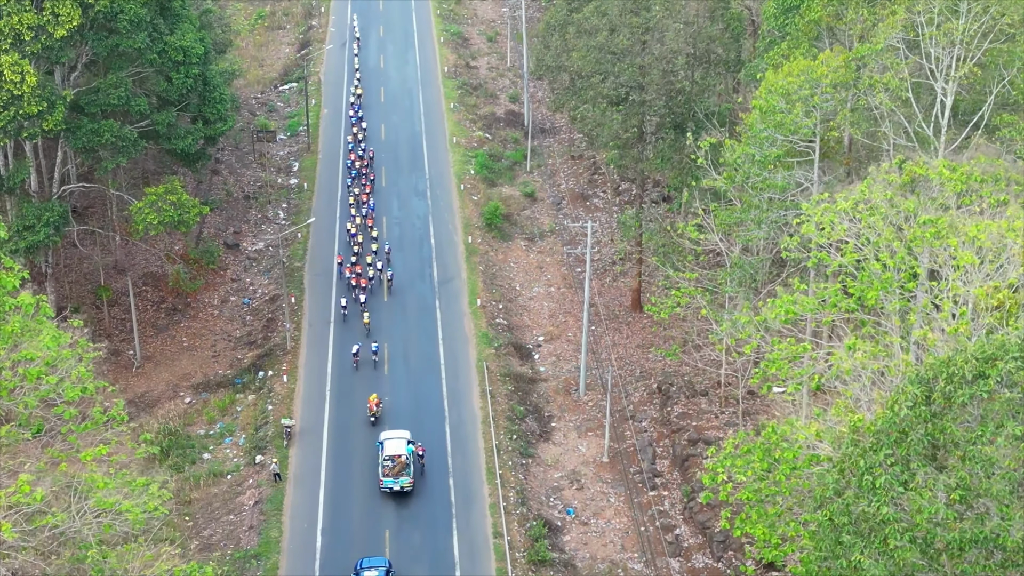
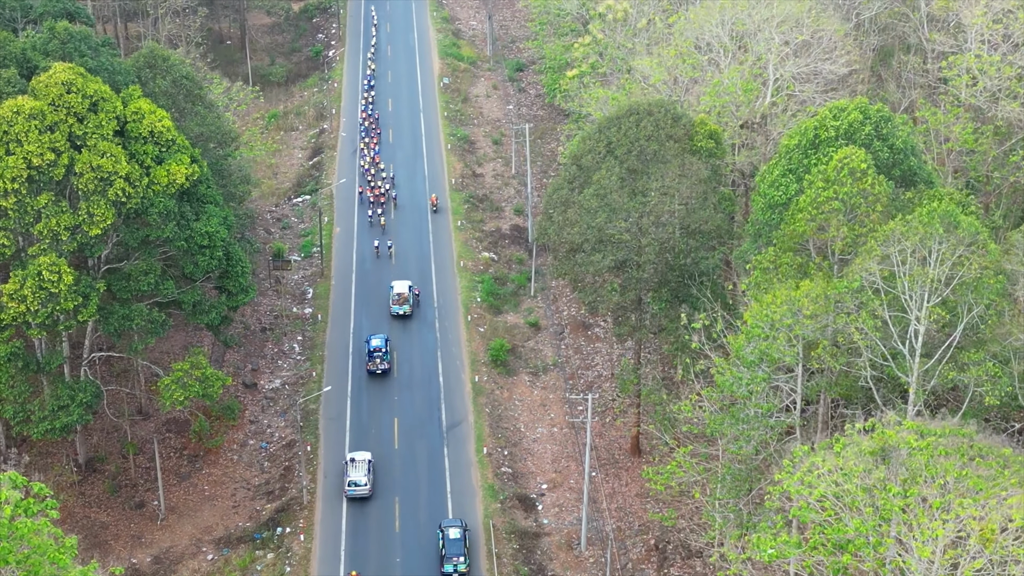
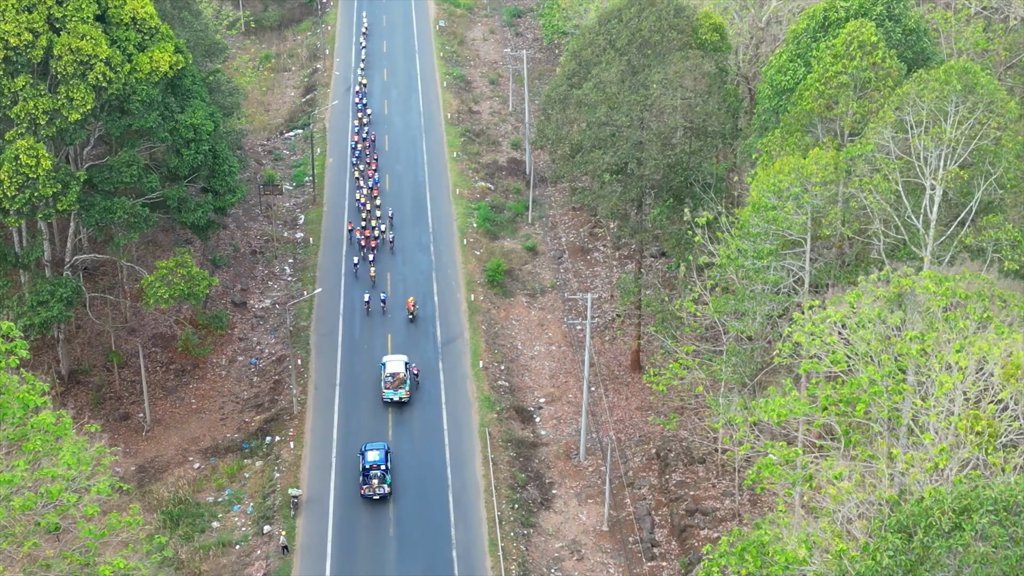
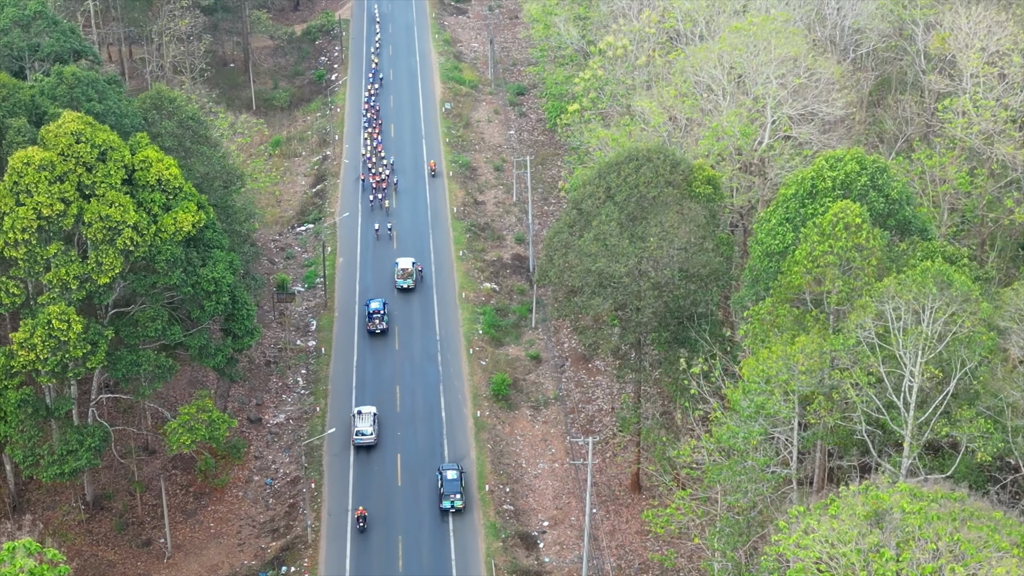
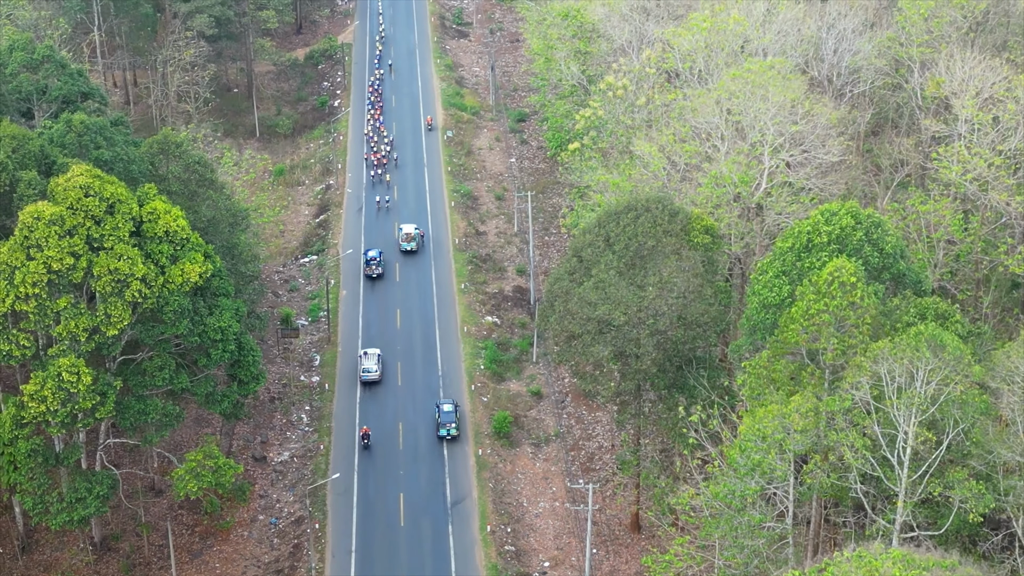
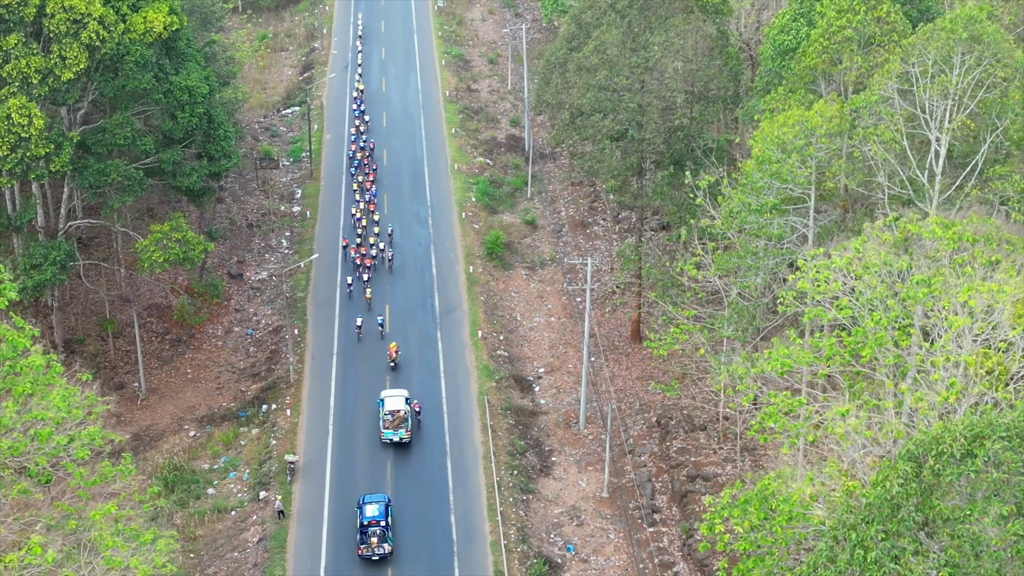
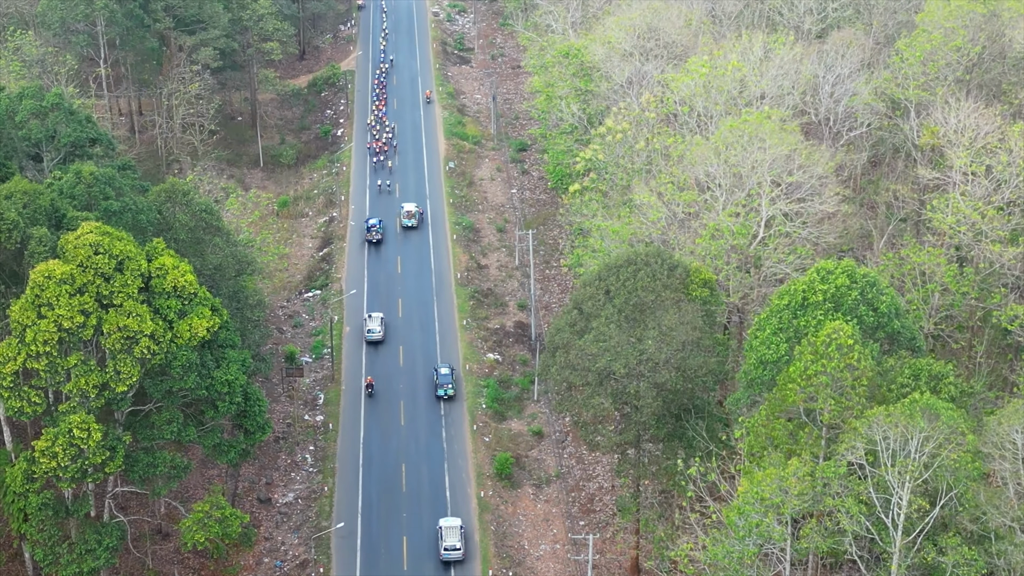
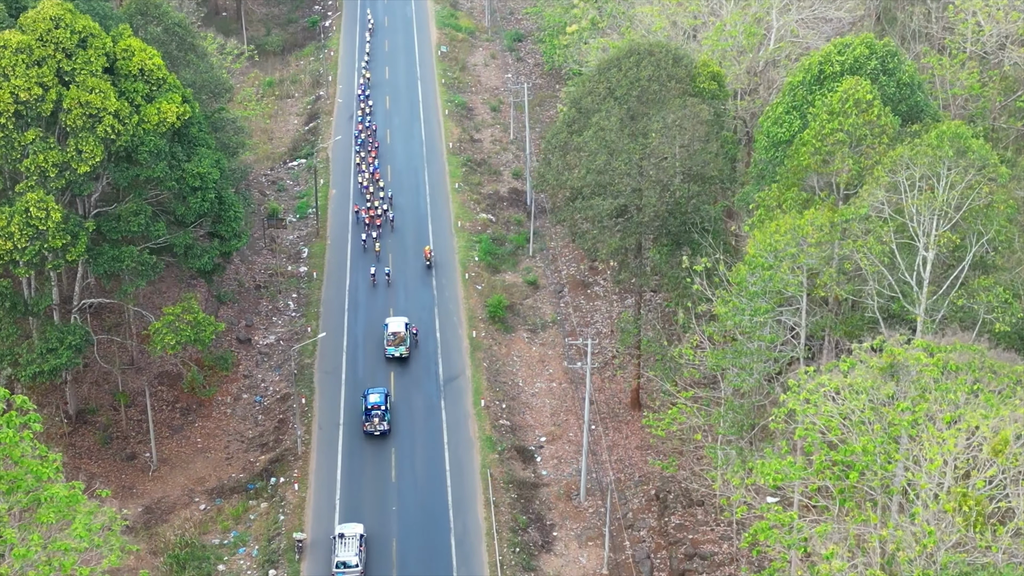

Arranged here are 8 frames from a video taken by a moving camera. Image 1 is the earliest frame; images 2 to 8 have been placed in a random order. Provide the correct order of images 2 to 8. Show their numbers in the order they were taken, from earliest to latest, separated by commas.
6, 3, 8, 2, 4, 5, 7
